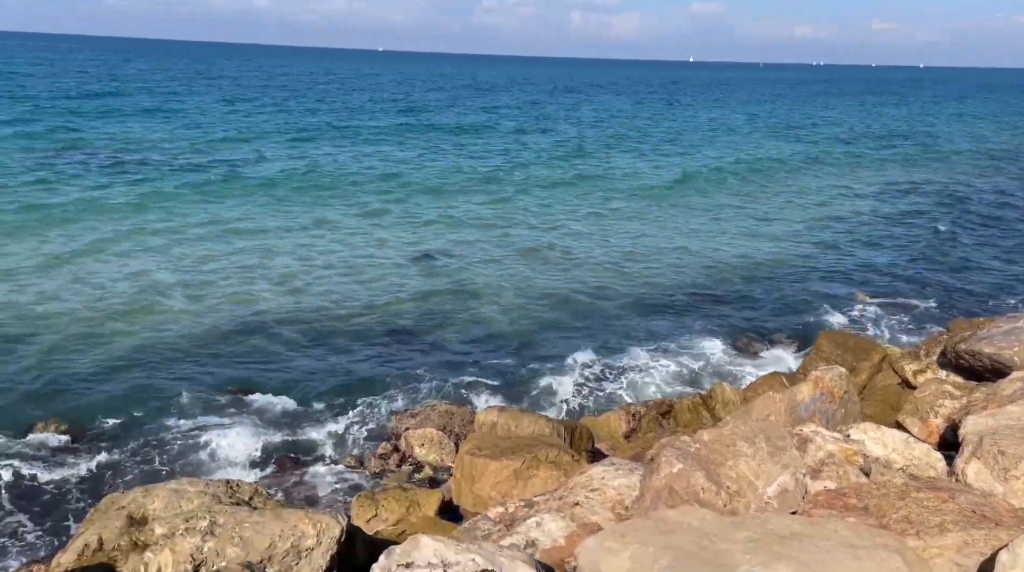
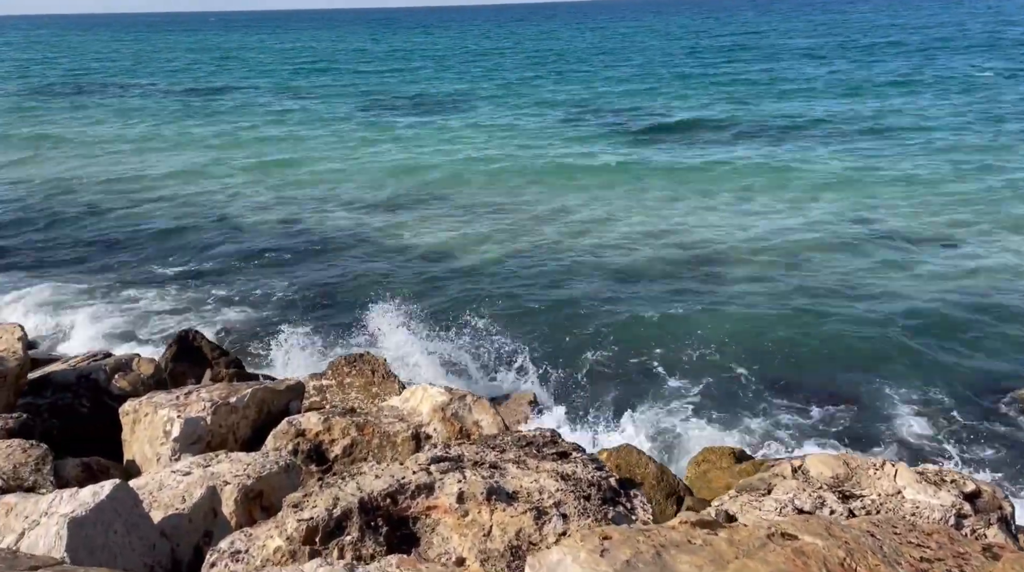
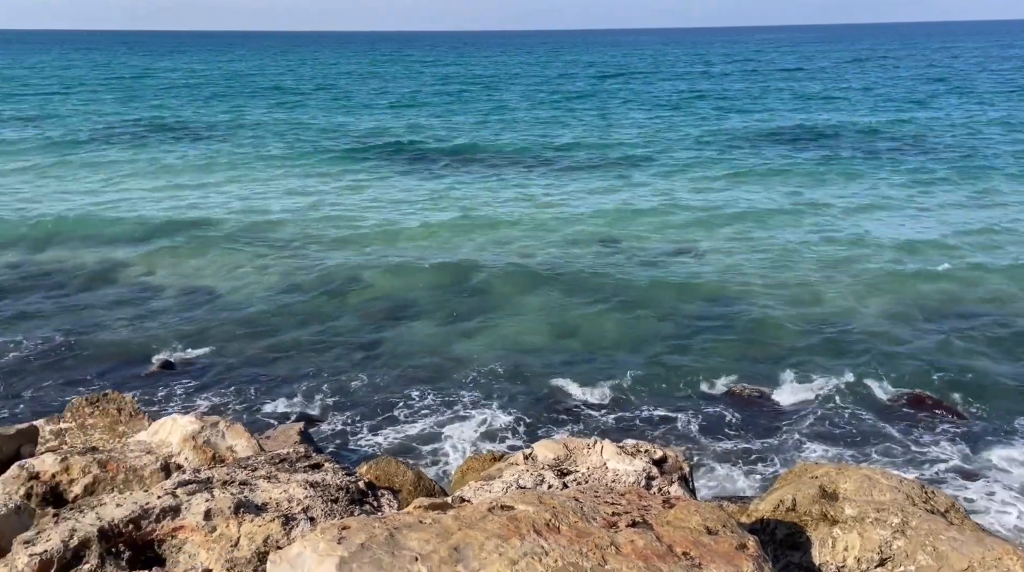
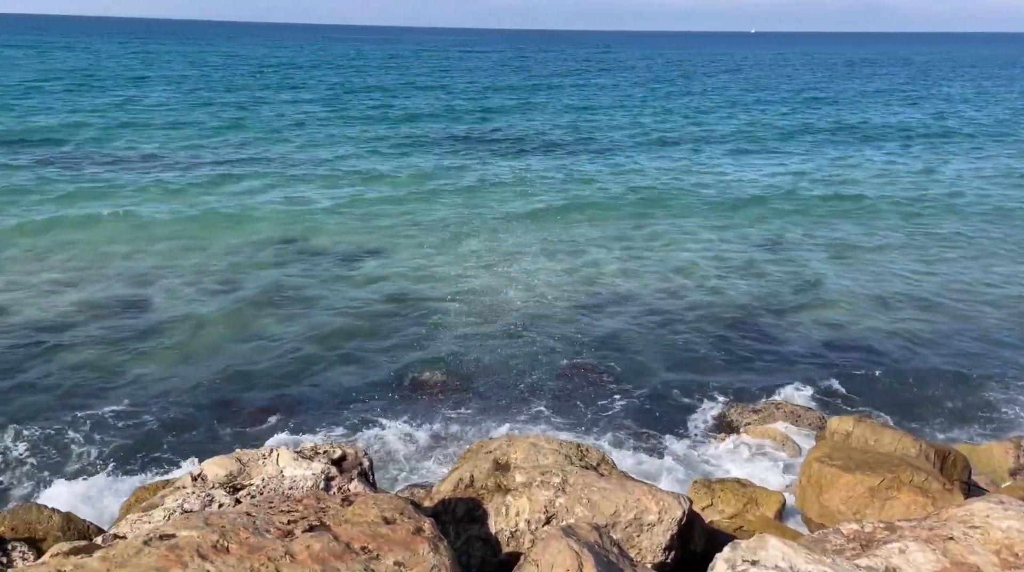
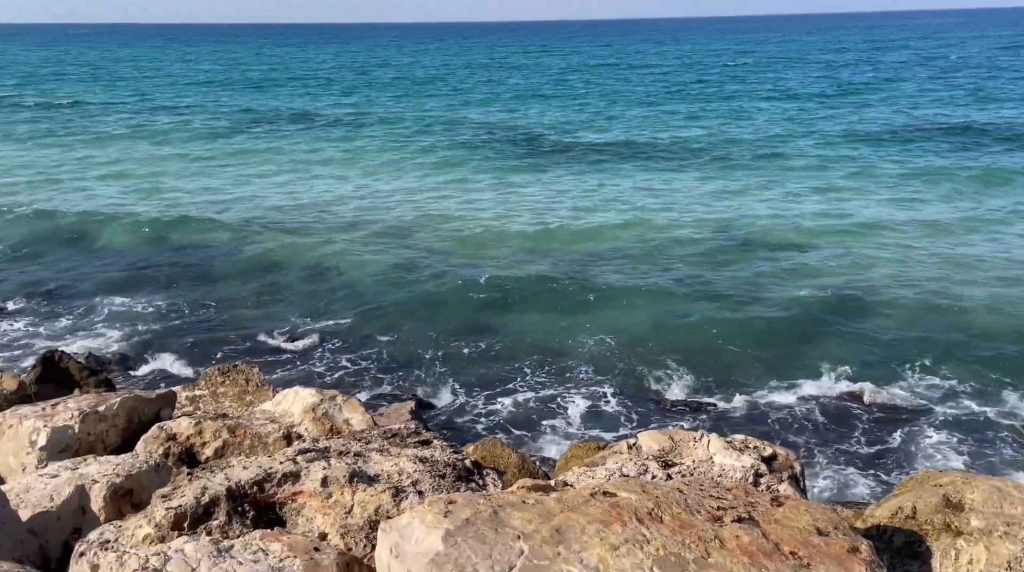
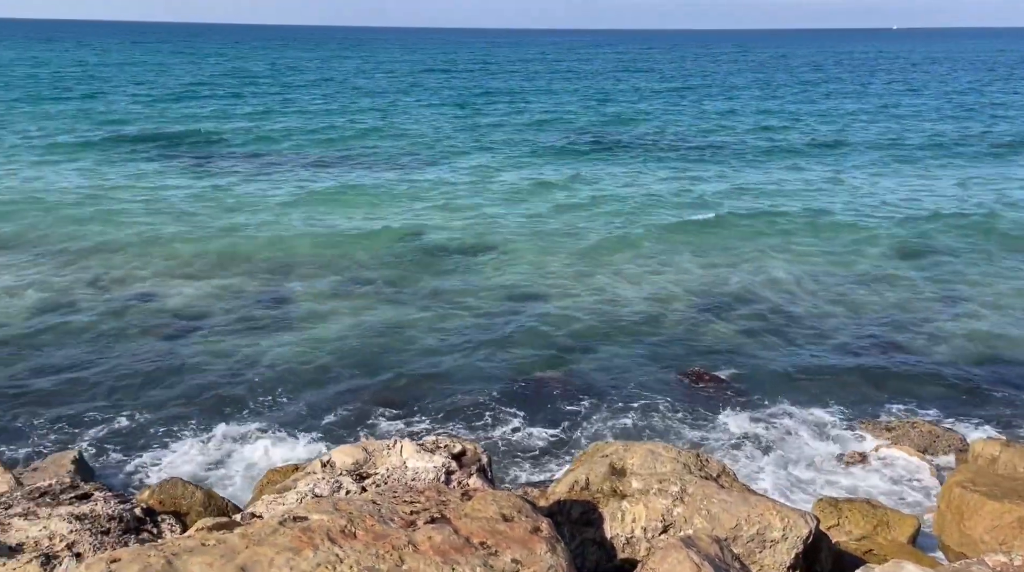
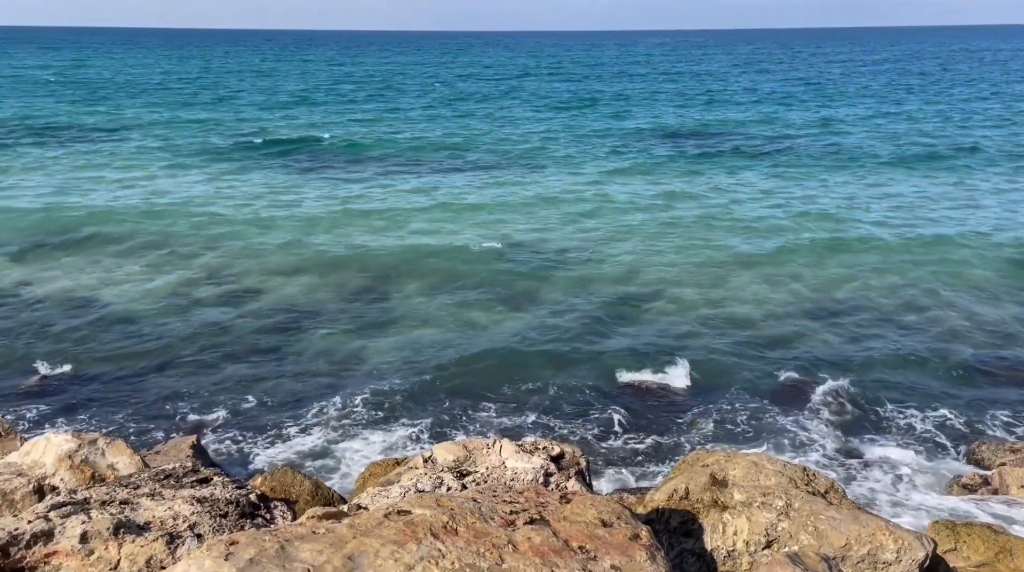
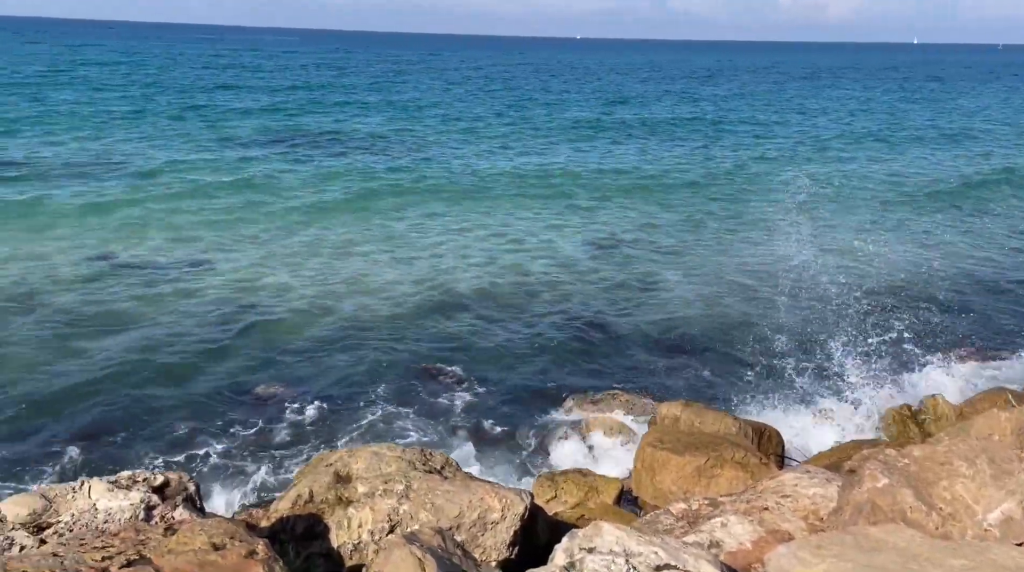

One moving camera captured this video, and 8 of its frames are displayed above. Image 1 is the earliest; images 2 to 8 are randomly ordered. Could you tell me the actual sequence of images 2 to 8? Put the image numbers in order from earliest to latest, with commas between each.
8, 4, 6, 7, 3, 5, 2
